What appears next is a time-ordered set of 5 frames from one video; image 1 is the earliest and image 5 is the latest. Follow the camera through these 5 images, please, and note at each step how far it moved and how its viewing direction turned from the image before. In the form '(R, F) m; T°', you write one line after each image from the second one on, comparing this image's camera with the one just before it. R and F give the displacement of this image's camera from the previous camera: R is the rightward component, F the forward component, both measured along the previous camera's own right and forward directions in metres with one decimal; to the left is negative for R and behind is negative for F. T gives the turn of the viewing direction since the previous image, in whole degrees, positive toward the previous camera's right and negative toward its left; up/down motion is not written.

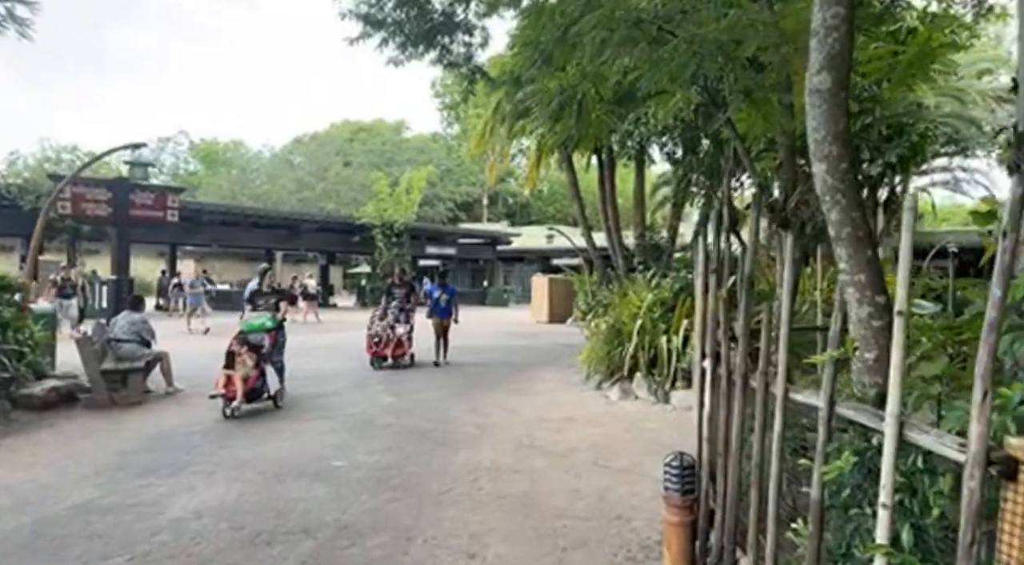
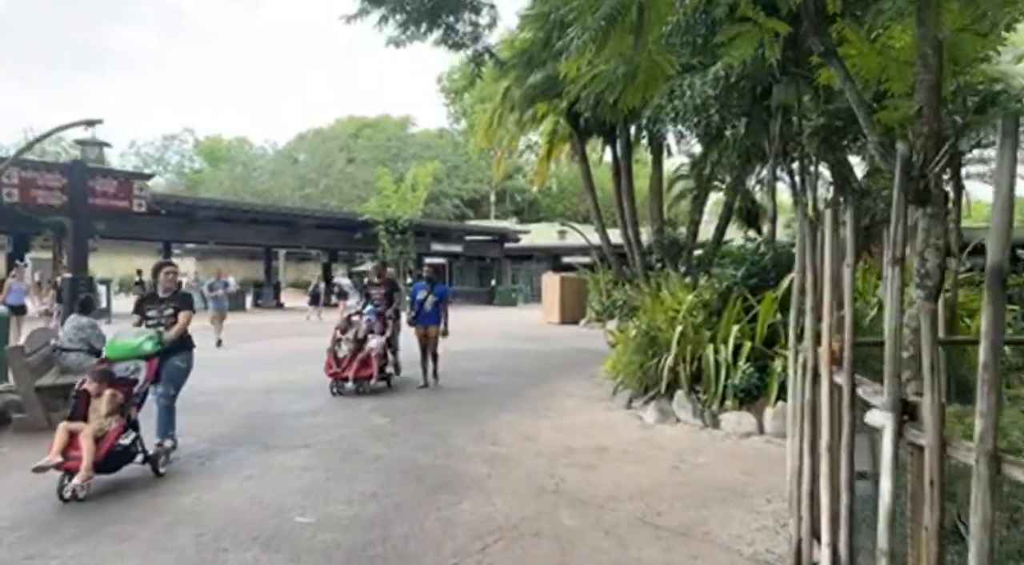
(-0.1, +1.3) m; -1°
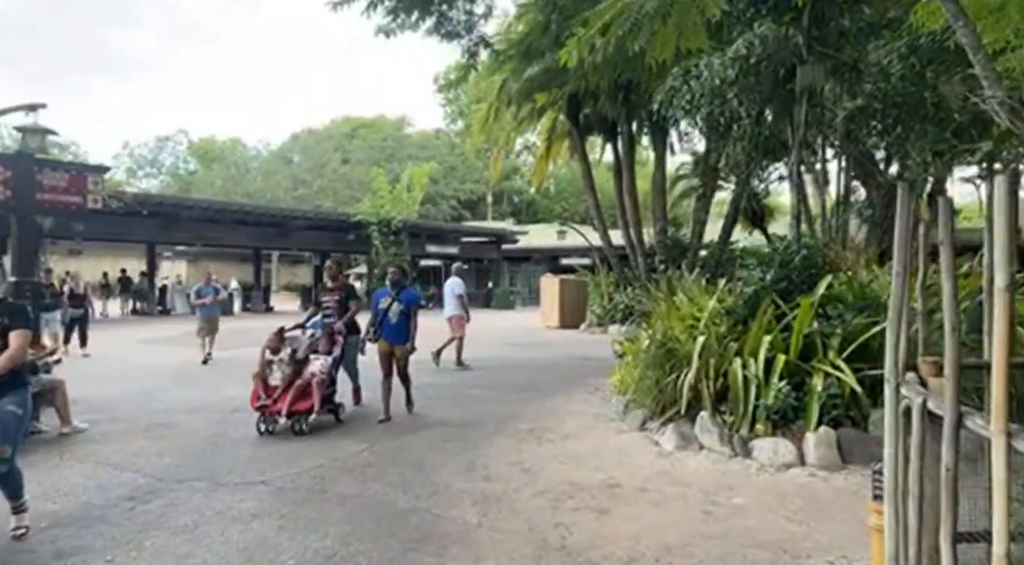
(0.0, +0.9) m; 0°
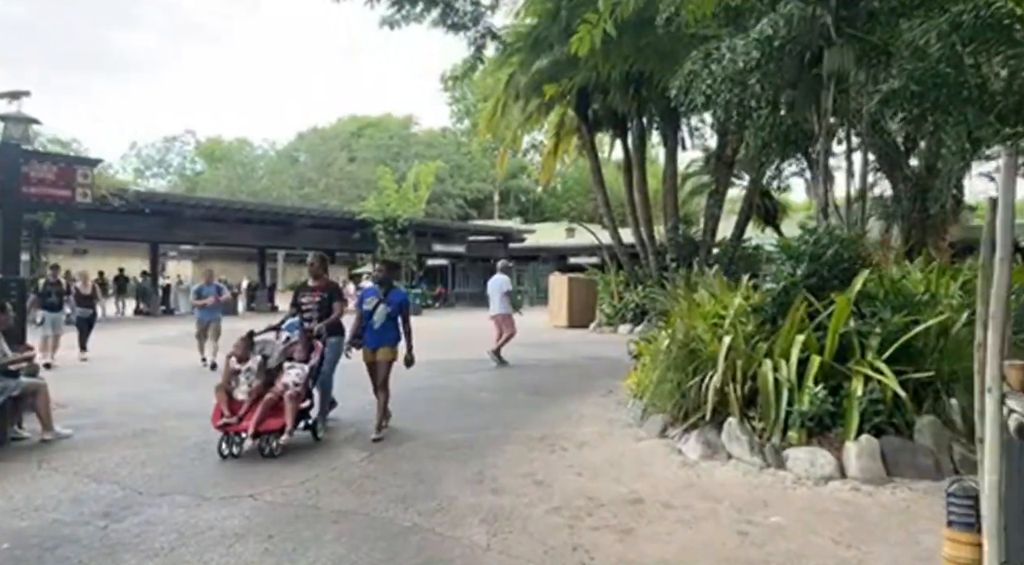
(0.0, +0.4) m; -1°
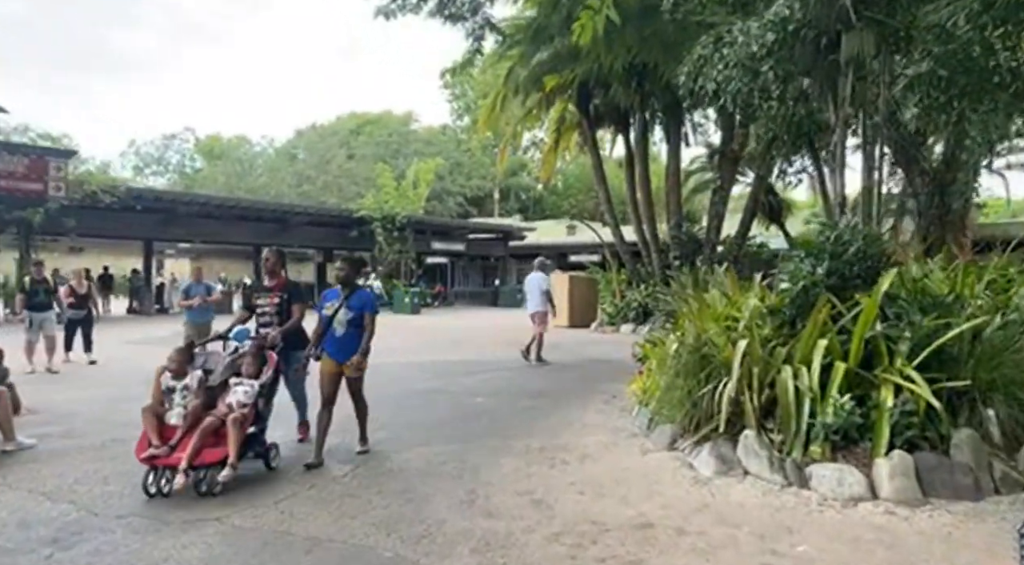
(0.0, +0.5) m; 0°
